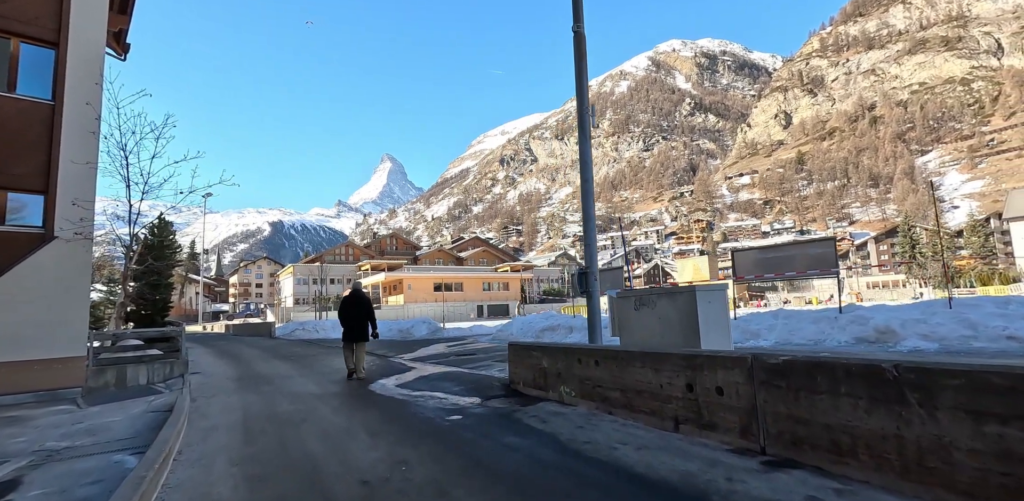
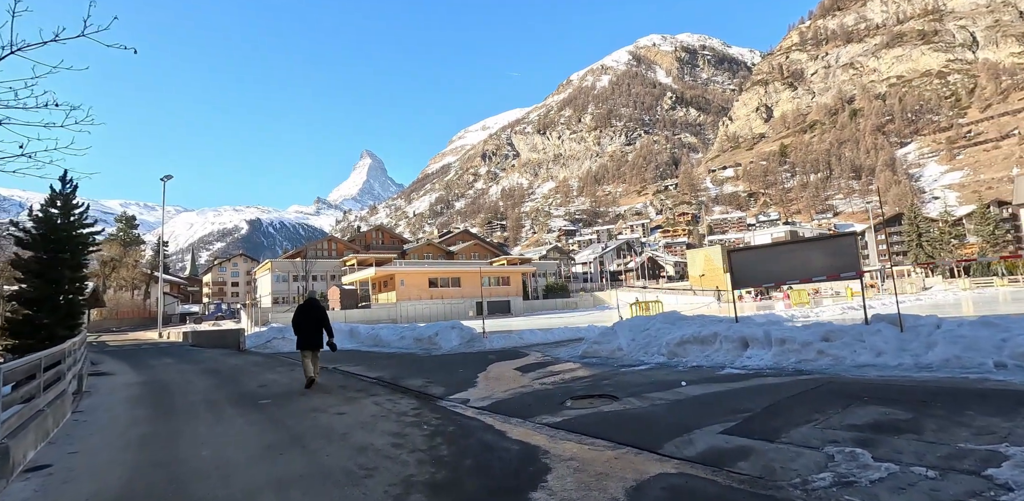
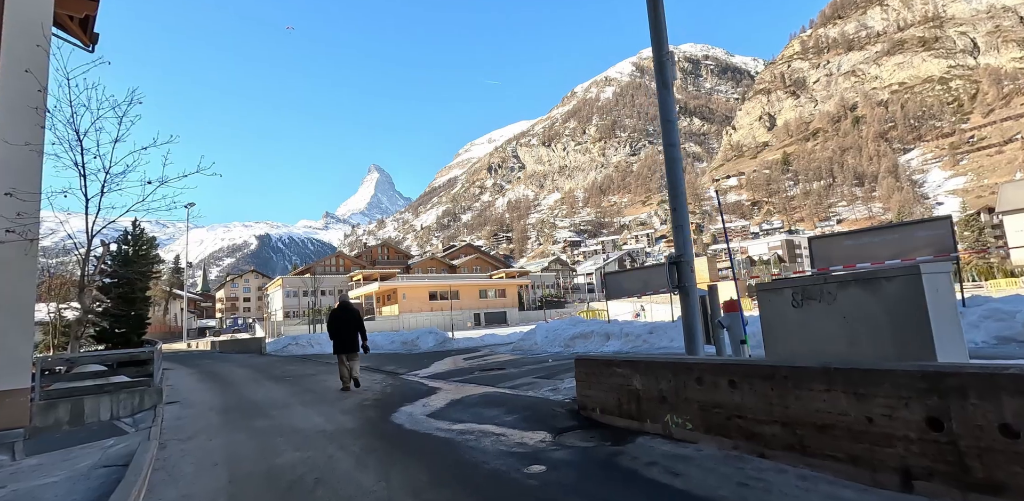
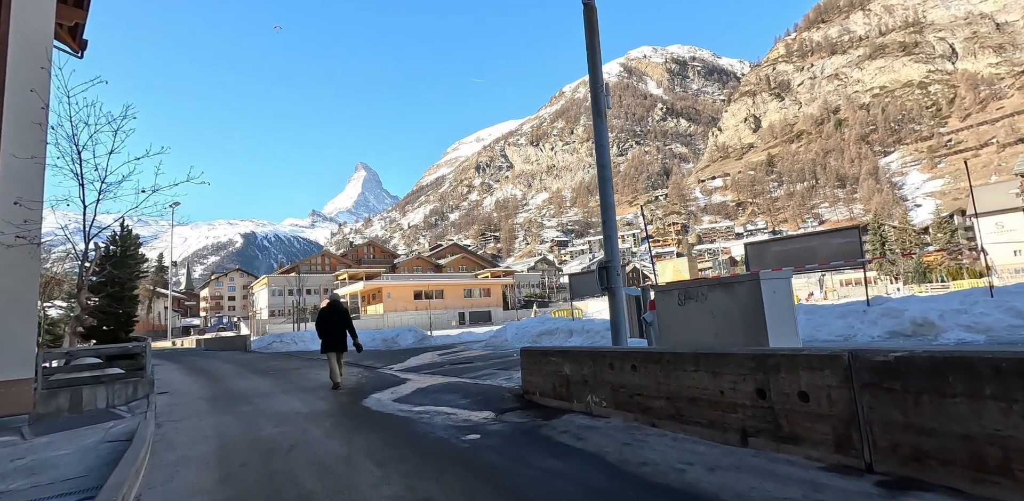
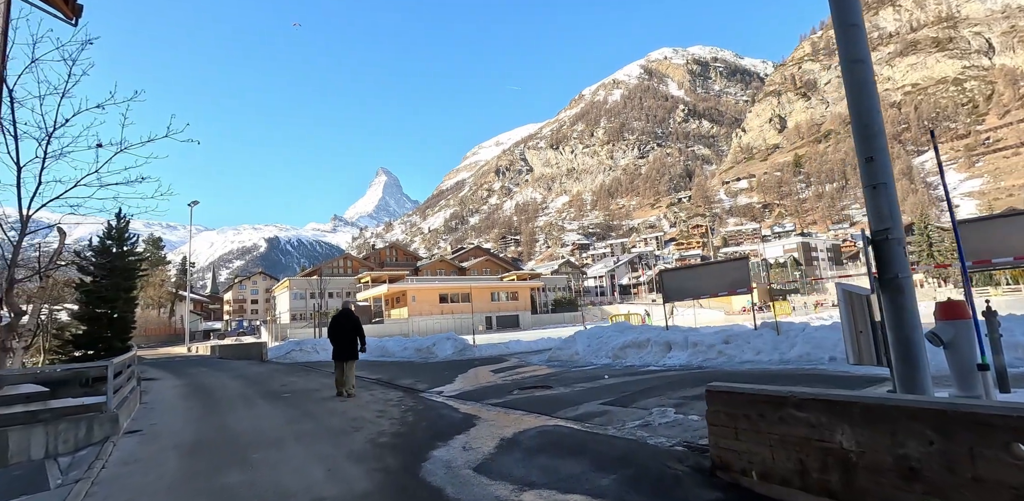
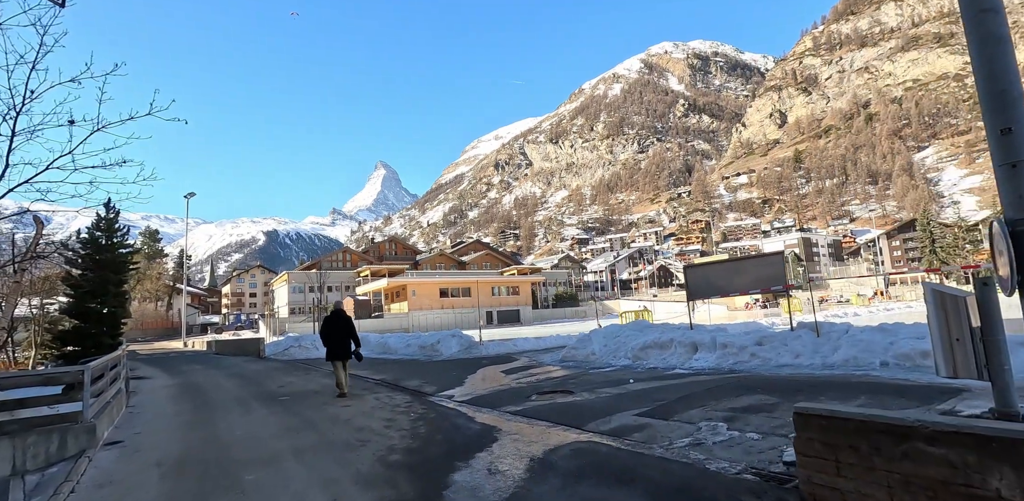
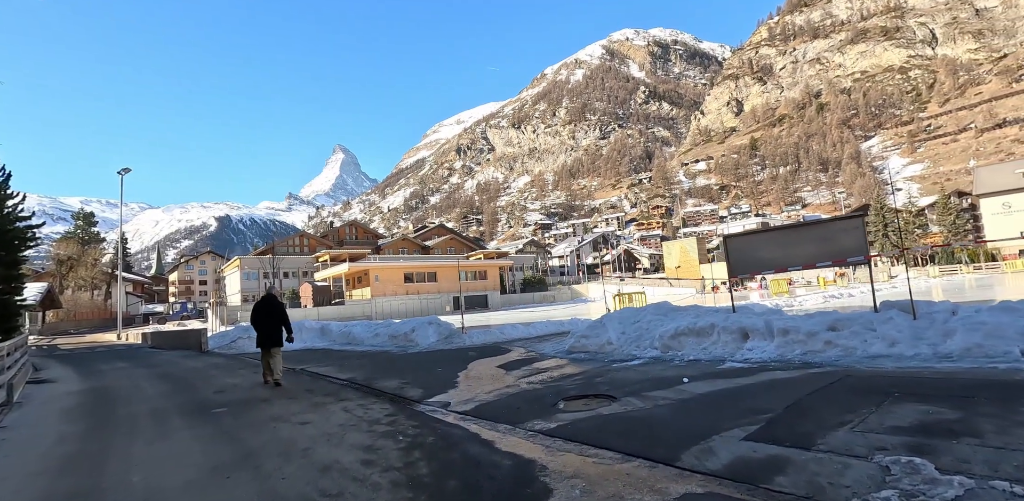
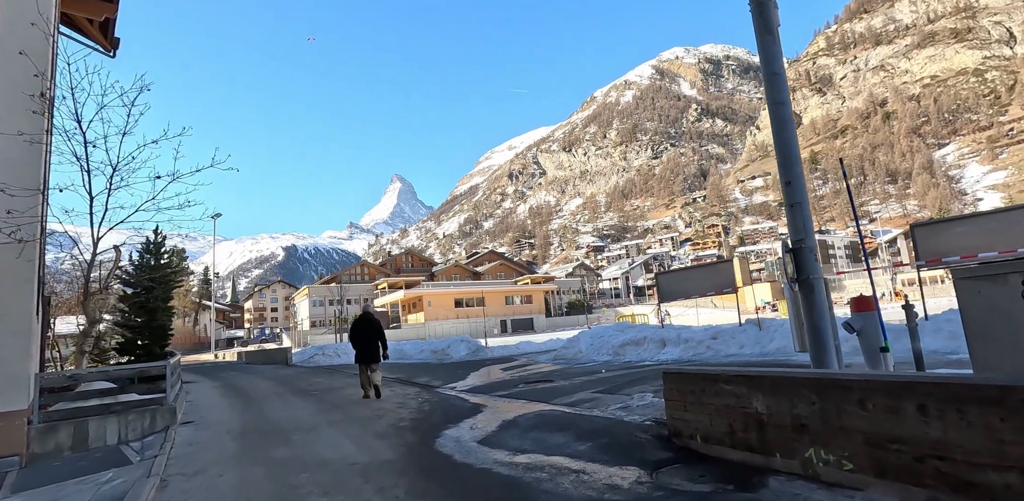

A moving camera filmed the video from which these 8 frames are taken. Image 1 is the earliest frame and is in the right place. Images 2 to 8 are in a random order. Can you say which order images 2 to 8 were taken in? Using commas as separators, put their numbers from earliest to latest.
4, 3, 8, 5, 6, 2, 7
